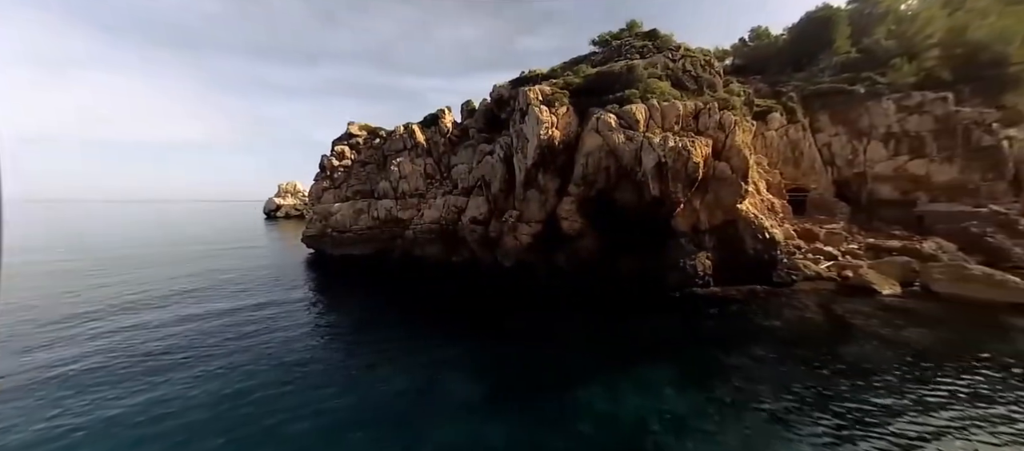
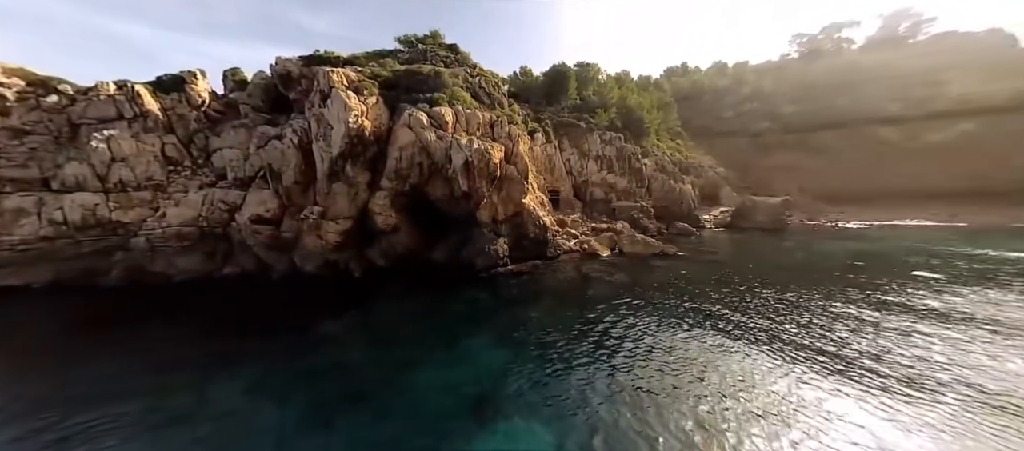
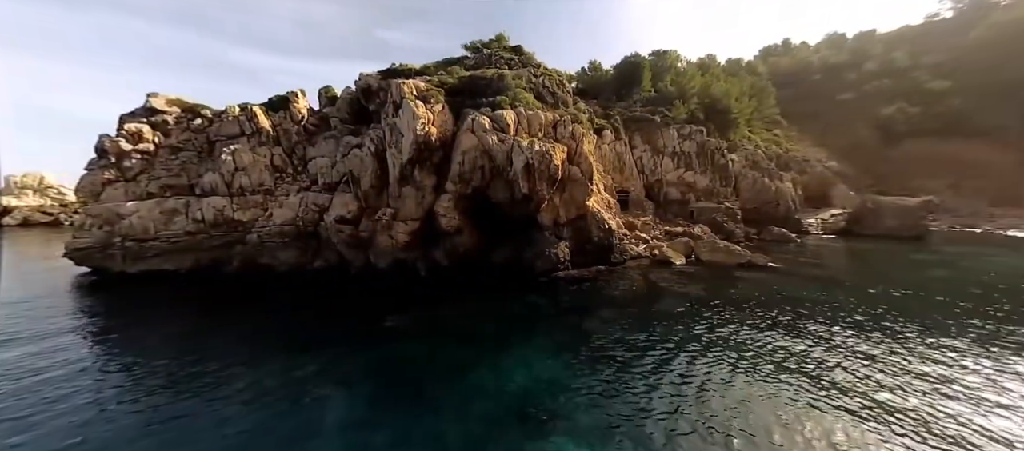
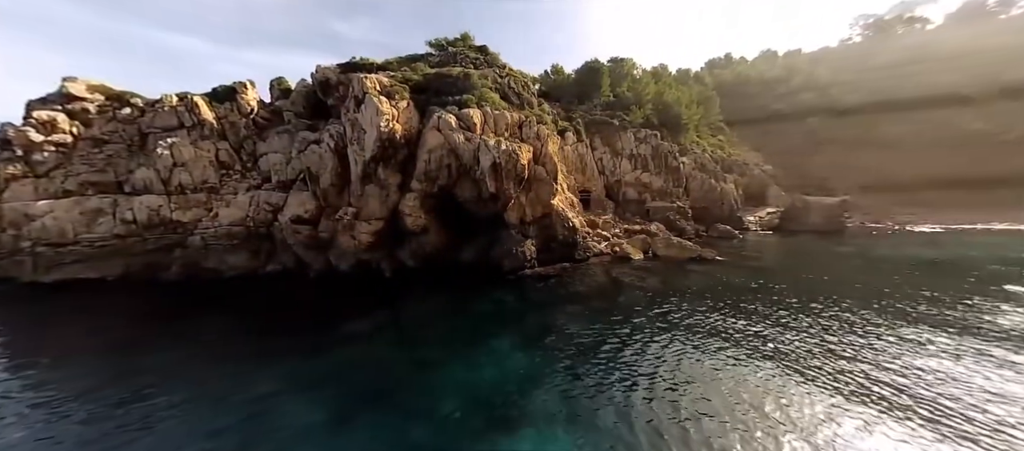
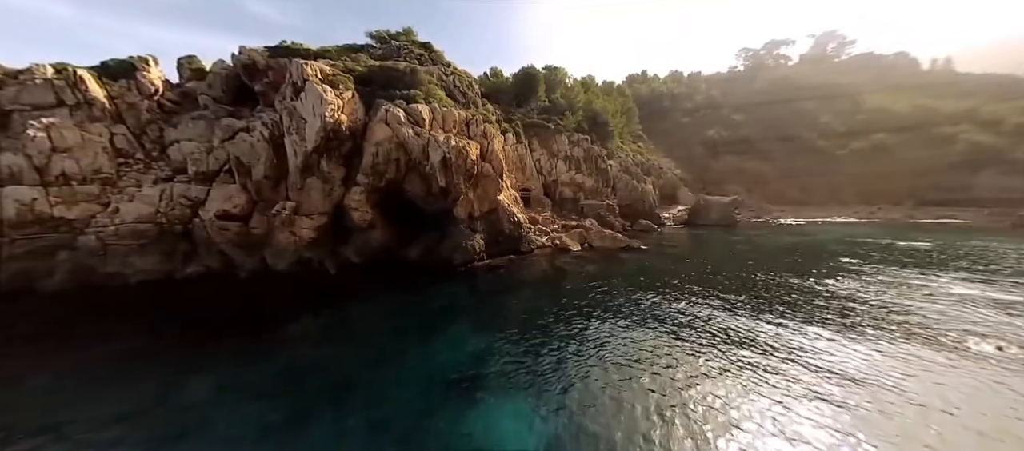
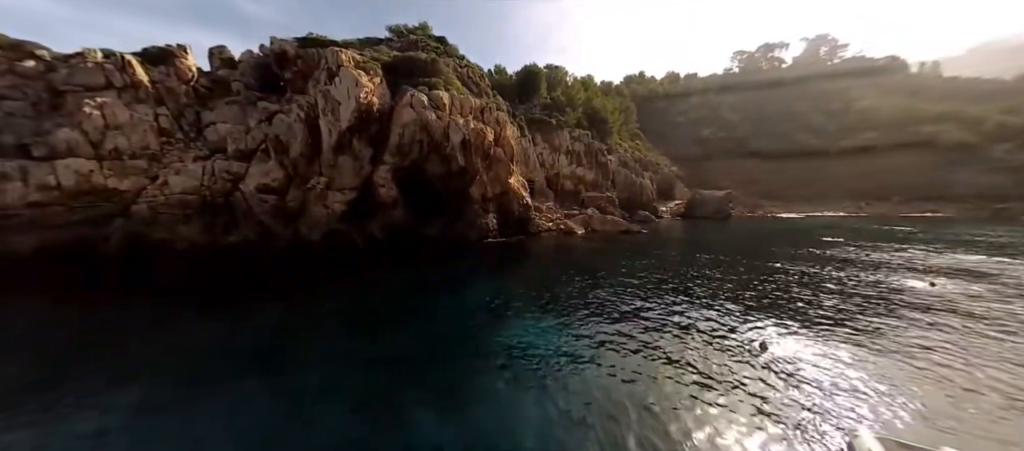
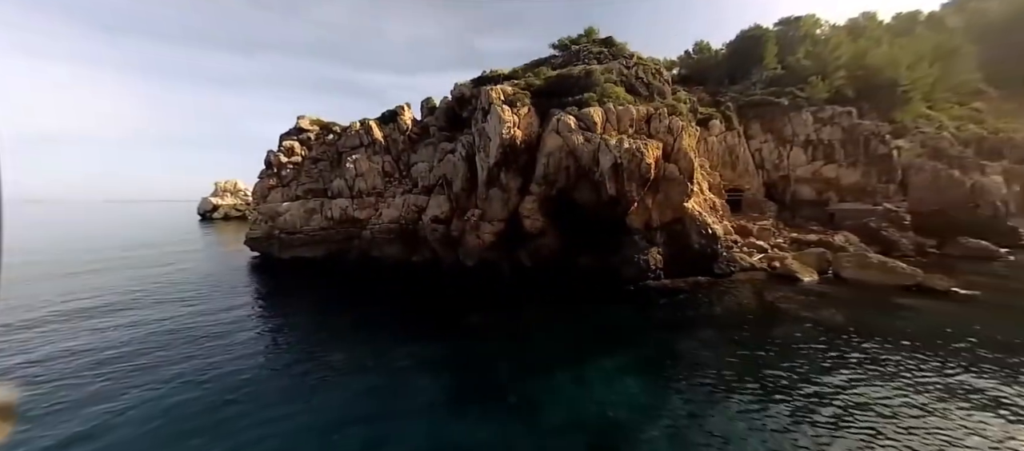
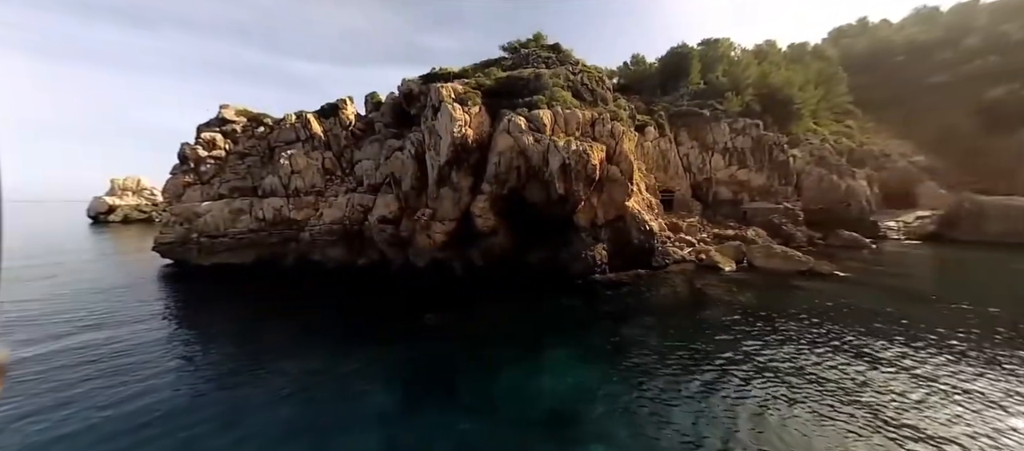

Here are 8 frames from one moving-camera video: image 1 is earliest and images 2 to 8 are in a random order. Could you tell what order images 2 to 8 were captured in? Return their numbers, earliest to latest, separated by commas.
7, 8, 3, 4, 2, 5, 6
